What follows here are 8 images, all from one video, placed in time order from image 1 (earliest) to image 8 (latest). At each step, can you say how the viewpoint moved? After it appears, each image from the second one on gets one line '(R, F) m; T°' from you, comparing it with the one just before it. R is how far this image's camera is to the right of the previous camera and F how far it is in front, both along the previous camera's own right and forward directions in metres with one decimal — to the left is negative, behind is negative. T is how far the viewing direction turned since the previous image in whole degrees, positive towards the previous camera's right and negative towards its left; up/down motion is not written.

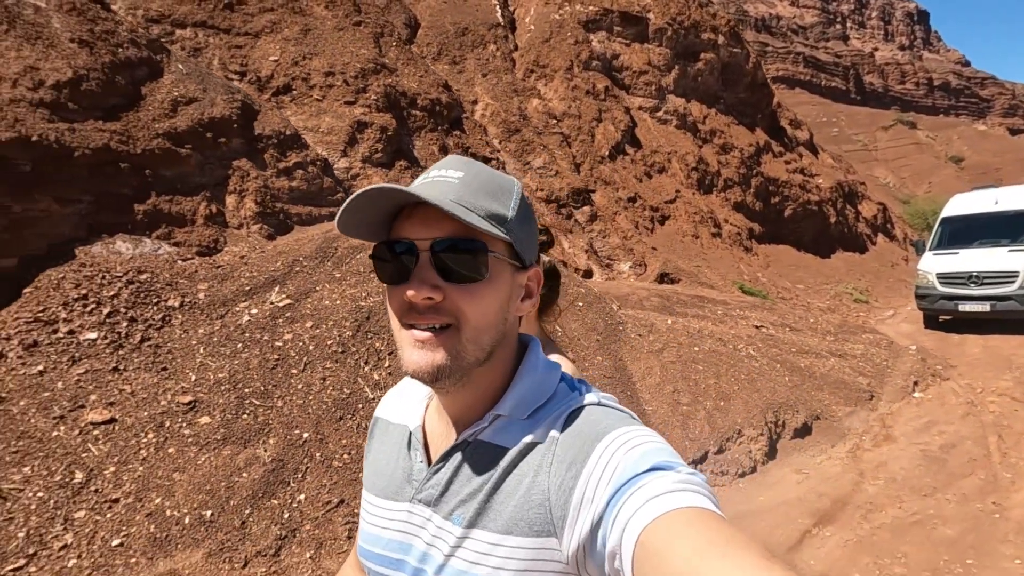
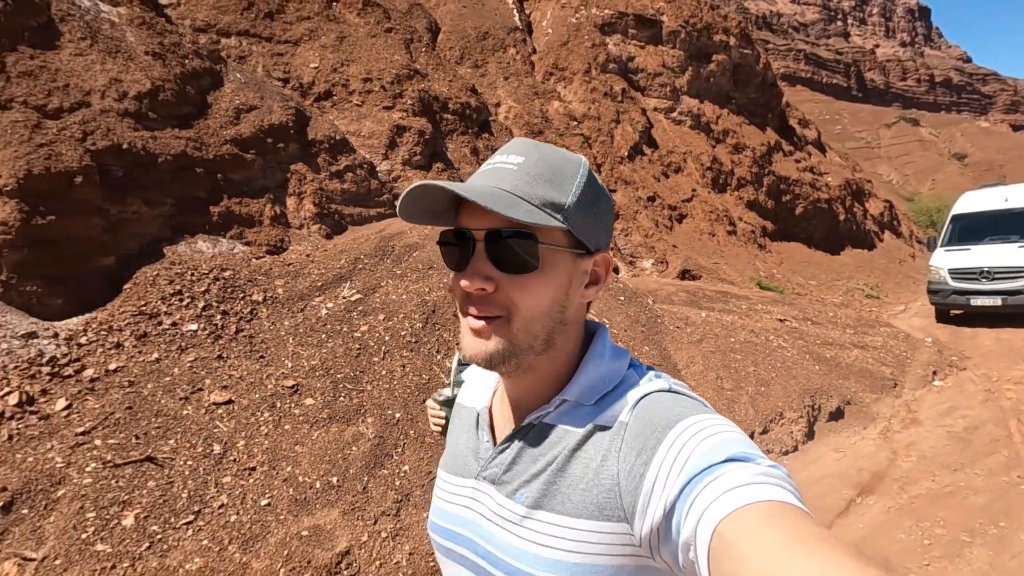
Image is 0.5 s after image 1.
(-0.6, -0.4) m; 0°
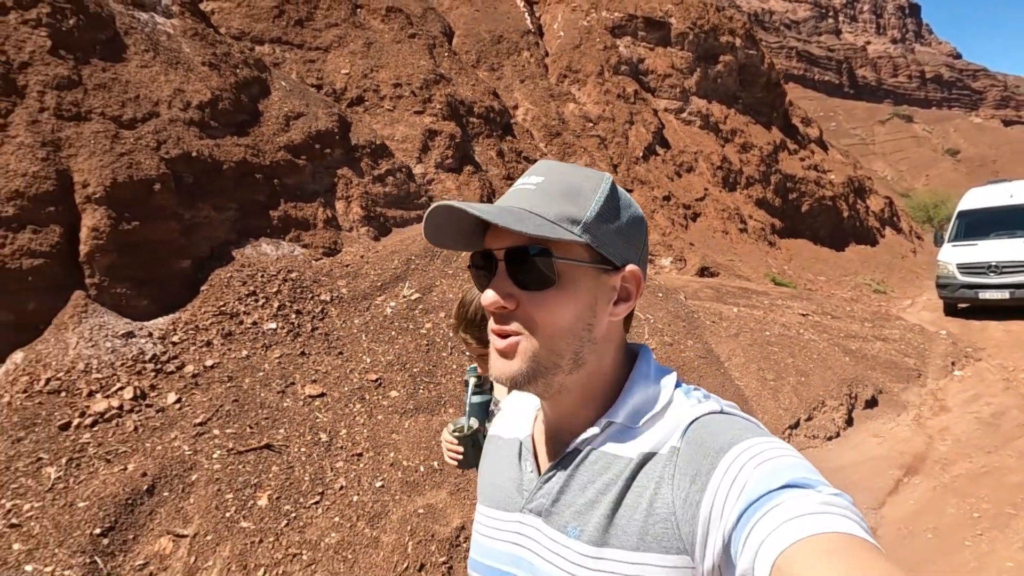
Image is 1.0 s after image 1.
(-0.7, -0.3) m; 0°
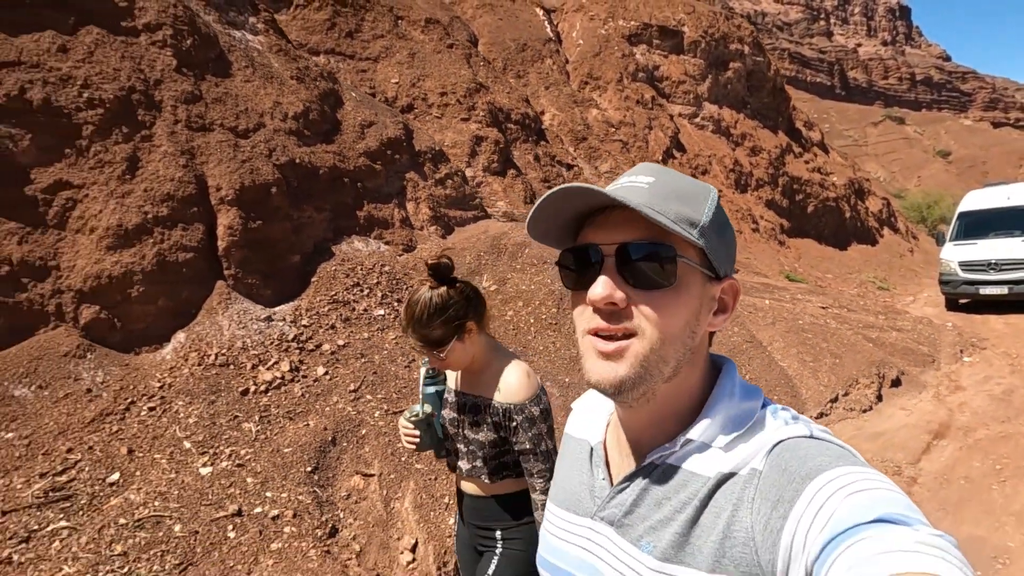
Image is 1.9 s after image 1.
(-1.0, -0.8) m; +1°
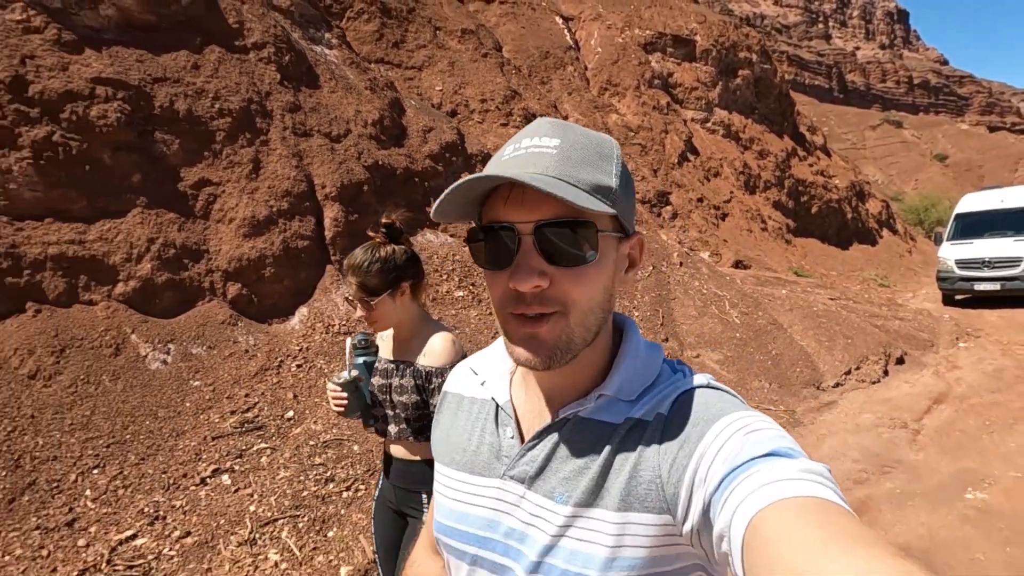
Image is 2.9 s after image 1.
(-0.8, -1.0) m; 0°
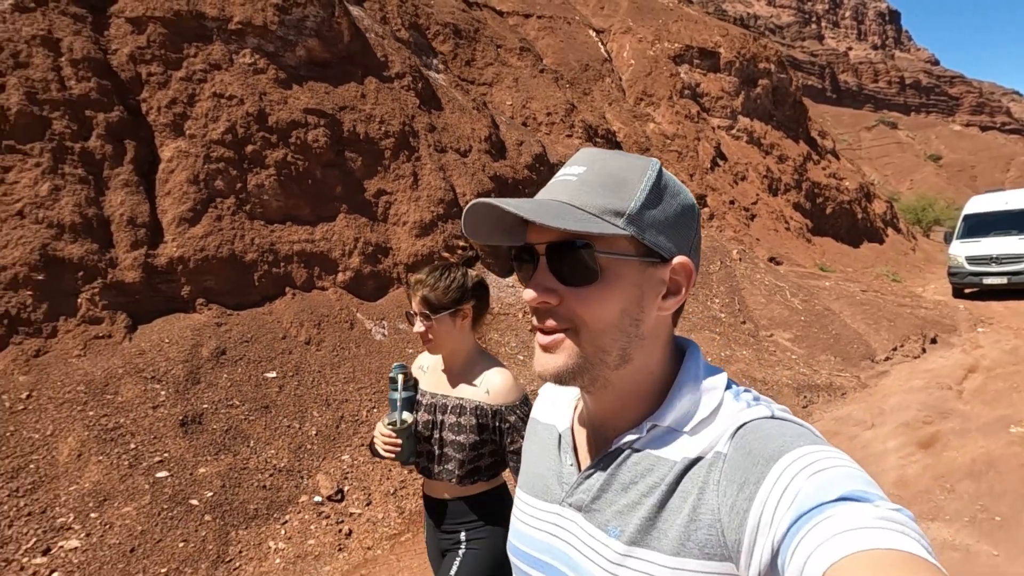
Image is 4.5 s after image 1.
(-1.7, -1.4) m; +1°
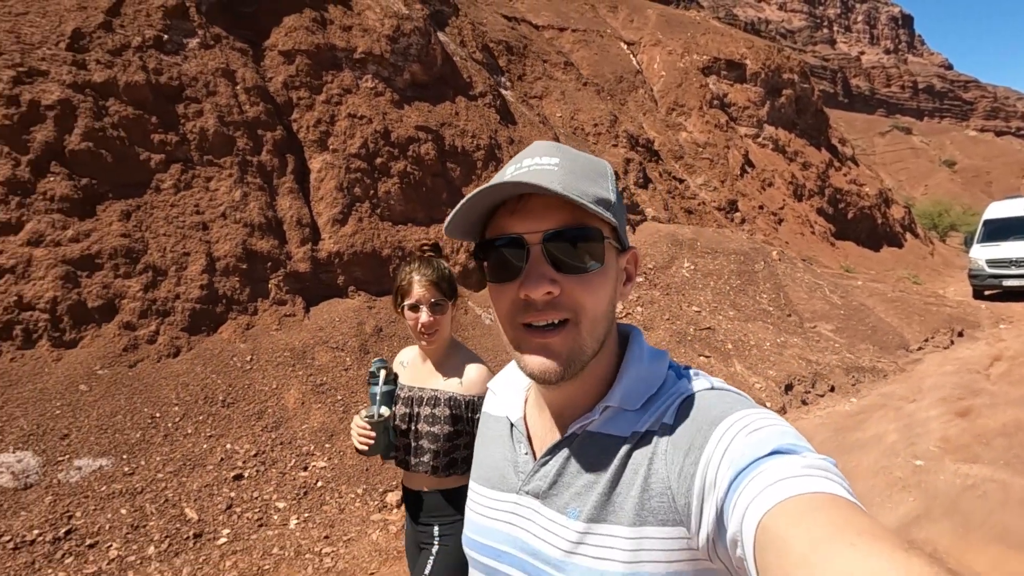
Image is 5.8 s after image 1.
(-1.1, -1.1) m; -1°
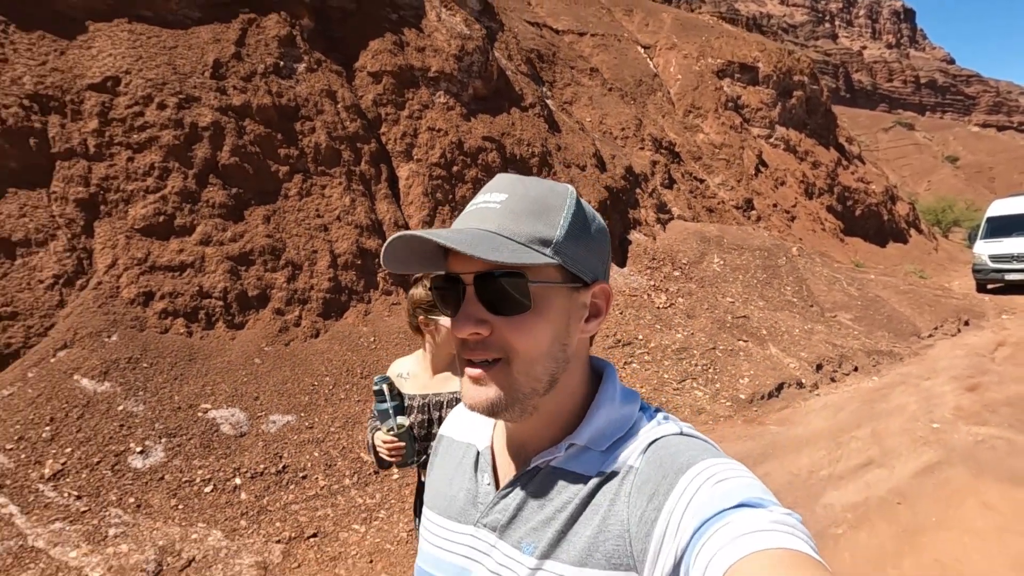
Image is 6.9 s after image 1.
(-0.9, -1.0) m; 0°
